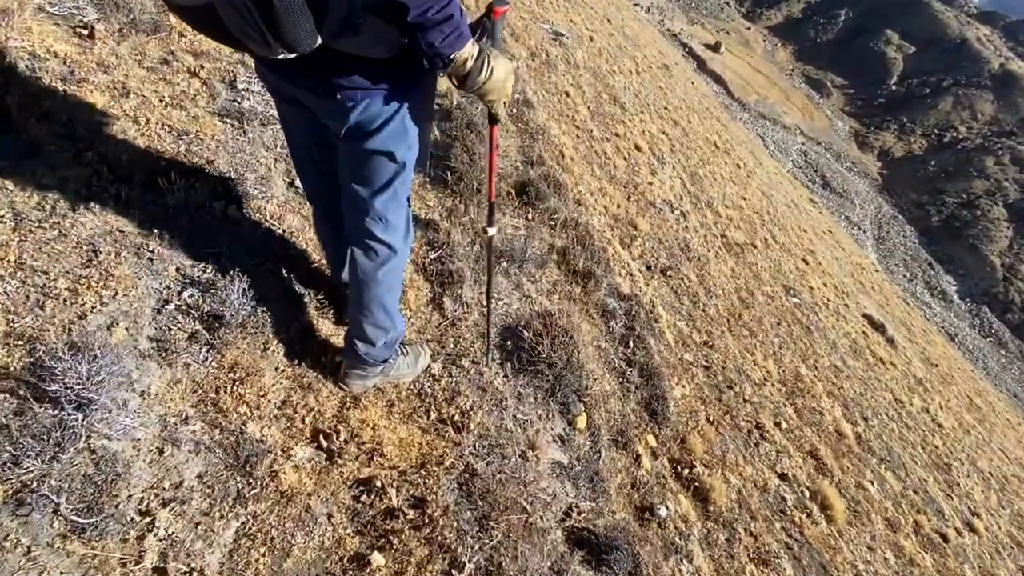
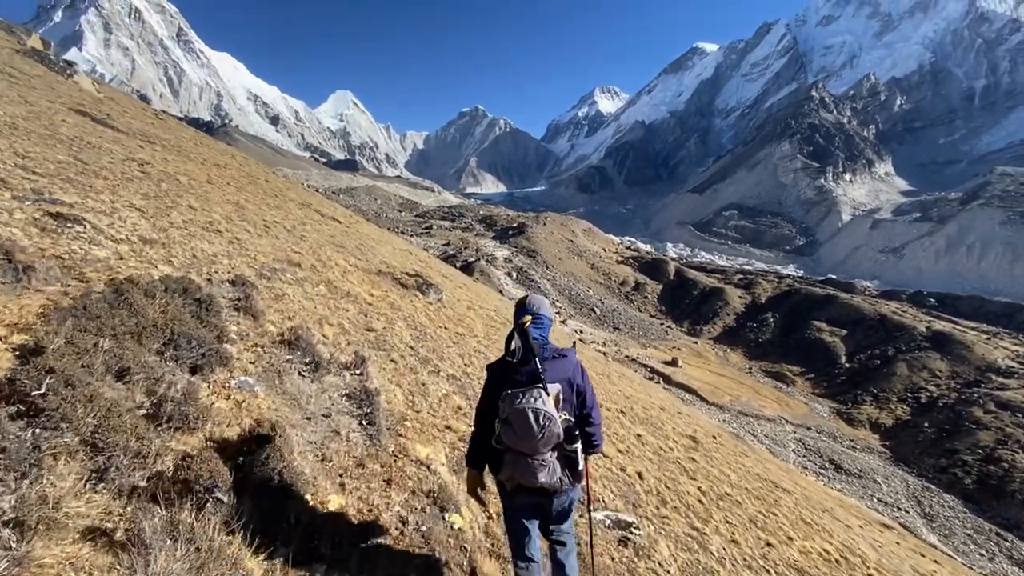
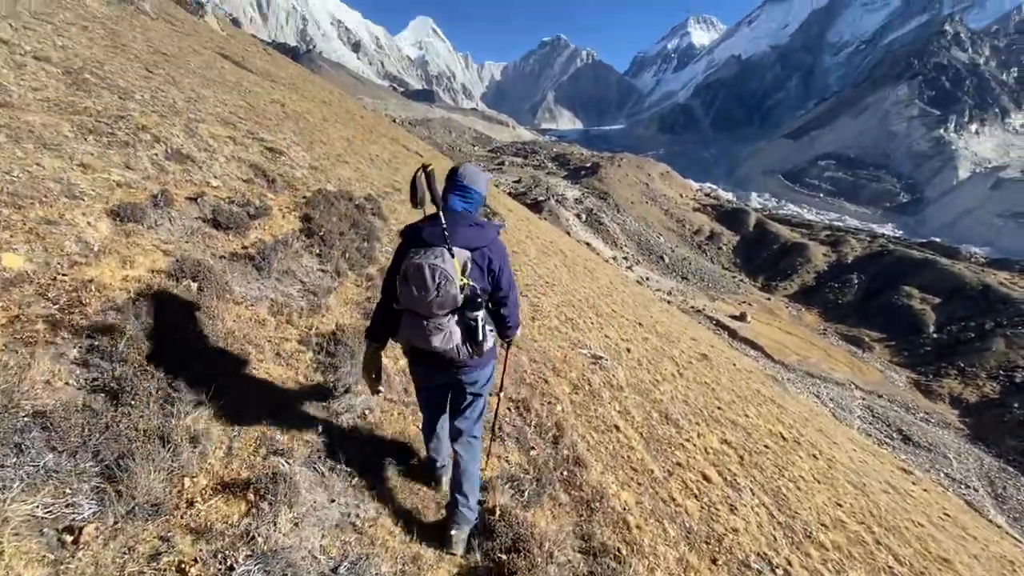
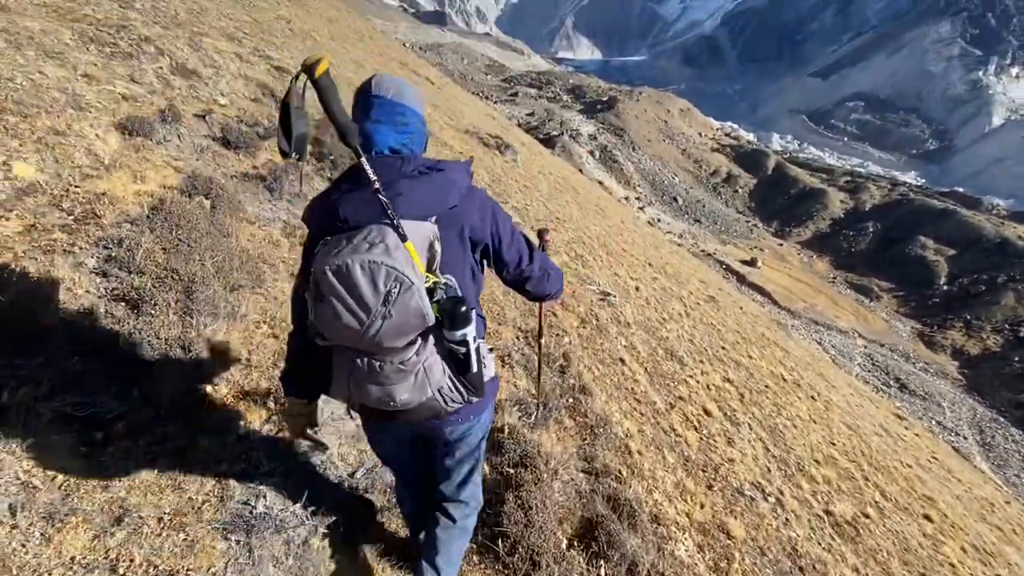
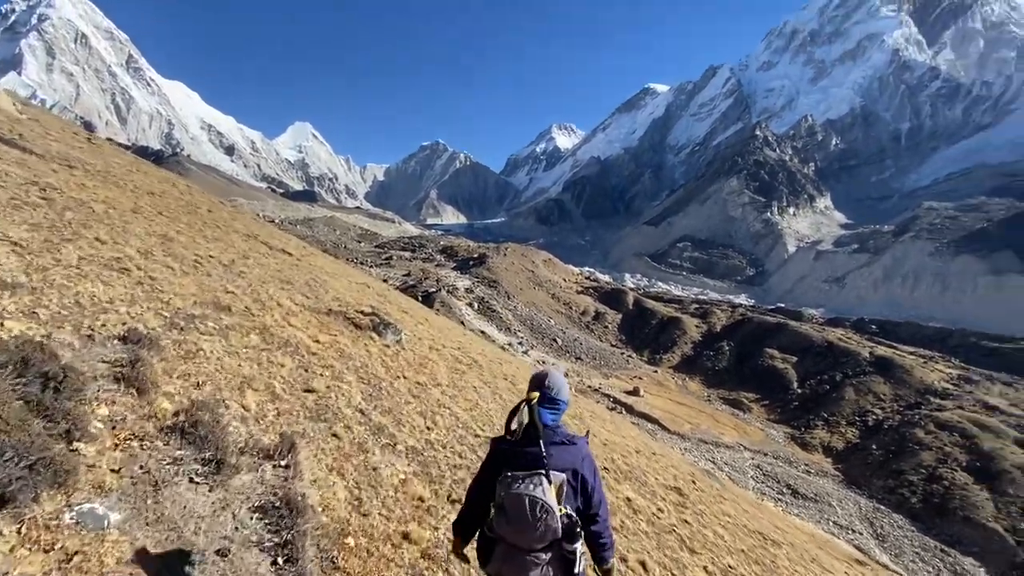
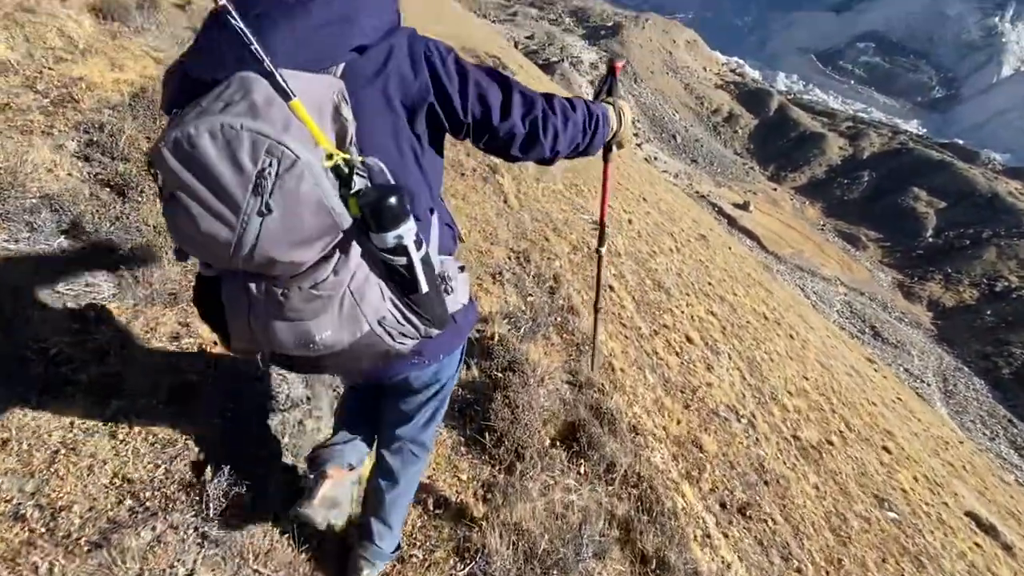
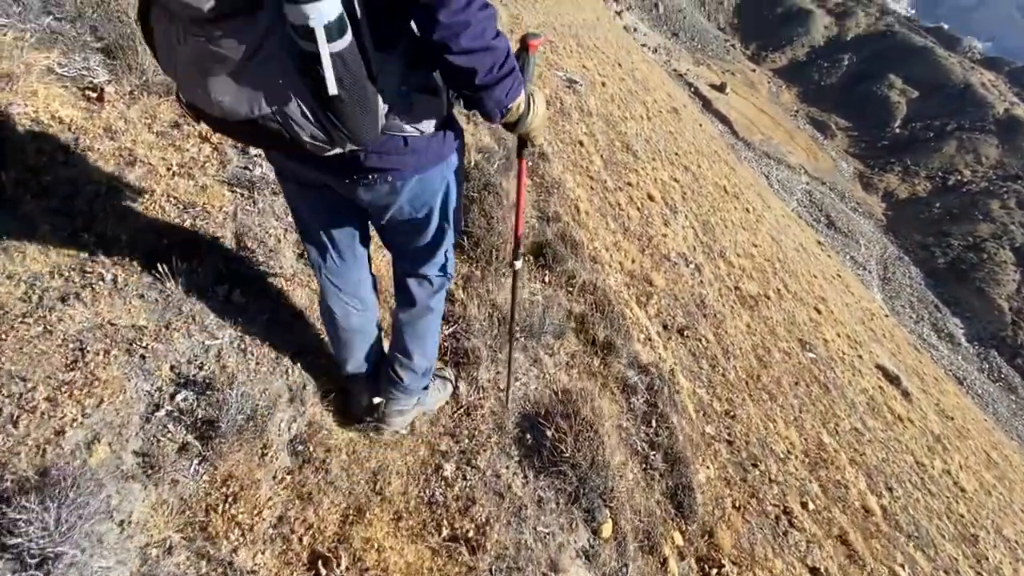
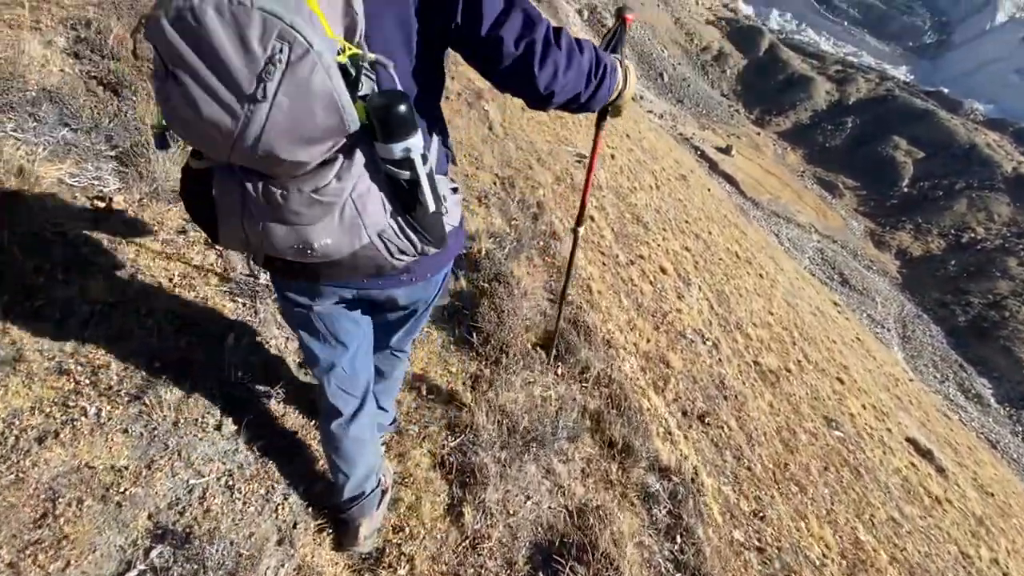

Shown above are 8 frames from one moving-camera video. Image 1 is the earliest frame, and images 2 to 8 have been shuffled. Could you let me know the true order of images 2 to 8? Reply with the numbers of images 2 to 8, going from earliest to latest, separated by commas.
7, 8, 6, 4, 3, 2, 5
